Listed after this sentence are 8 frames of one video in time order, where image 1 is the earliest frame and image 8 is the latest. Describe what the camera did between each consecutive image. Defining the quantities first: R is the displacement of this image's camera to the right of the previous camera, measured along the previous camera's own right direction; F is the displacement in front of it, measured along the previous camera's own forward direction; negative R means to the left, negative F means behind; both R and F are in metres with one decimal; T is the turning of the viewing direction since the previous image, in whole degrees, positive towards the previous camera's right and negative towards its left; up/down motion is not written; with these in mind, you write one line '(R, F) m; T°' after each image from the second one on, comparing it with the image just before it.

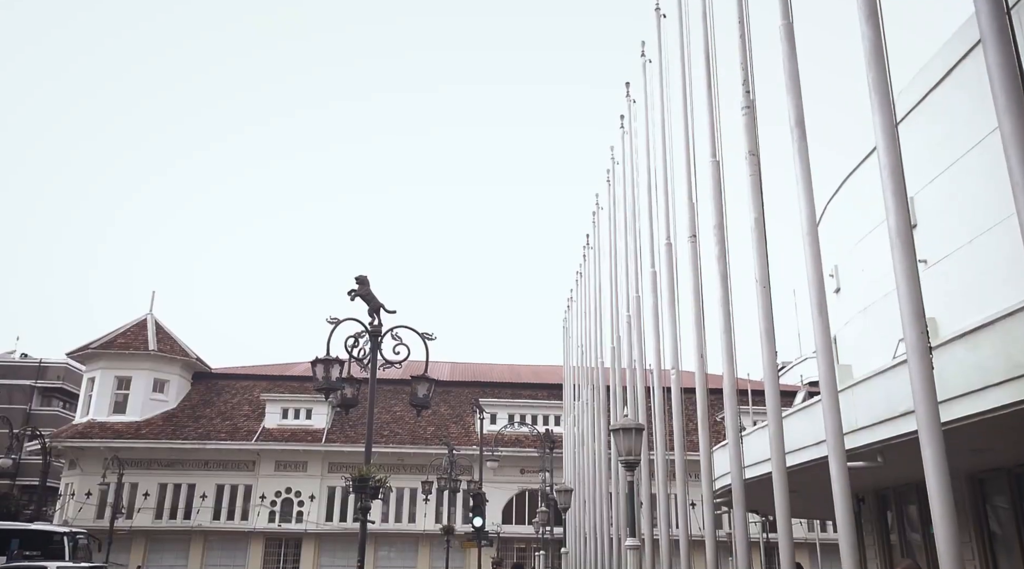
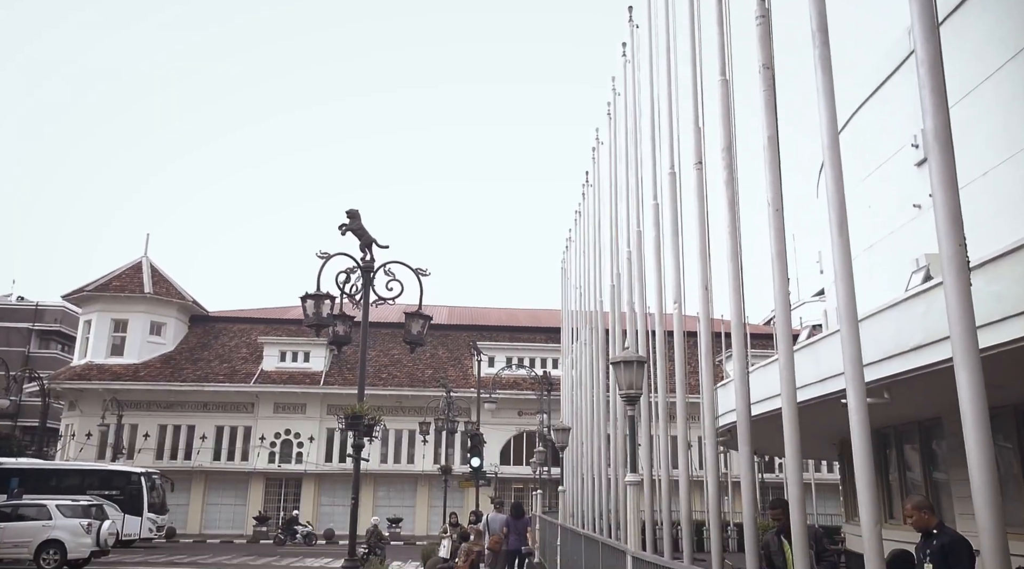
(0.0, +0.4) m; 0°
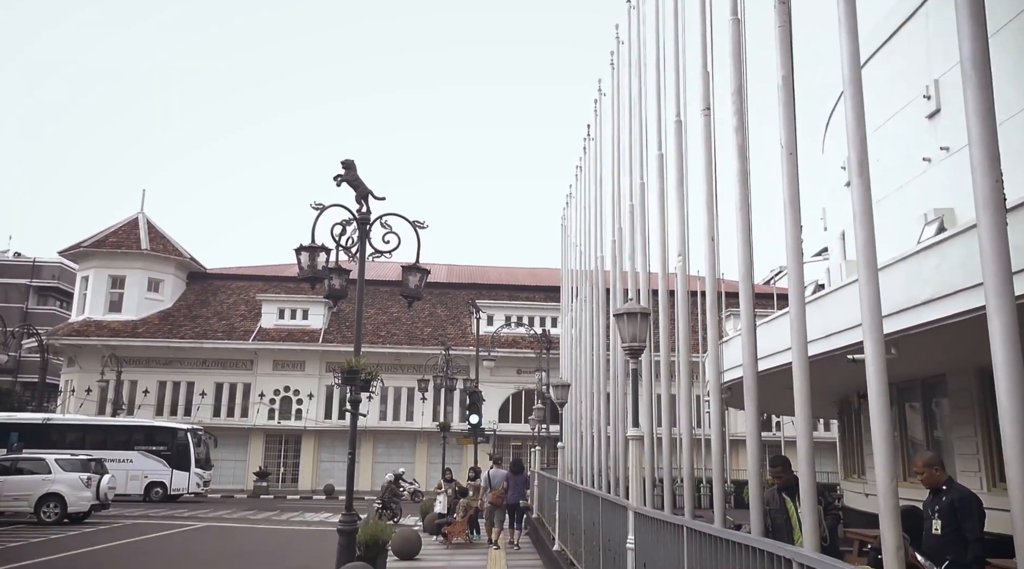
(0.0, +0.3) m; 0°
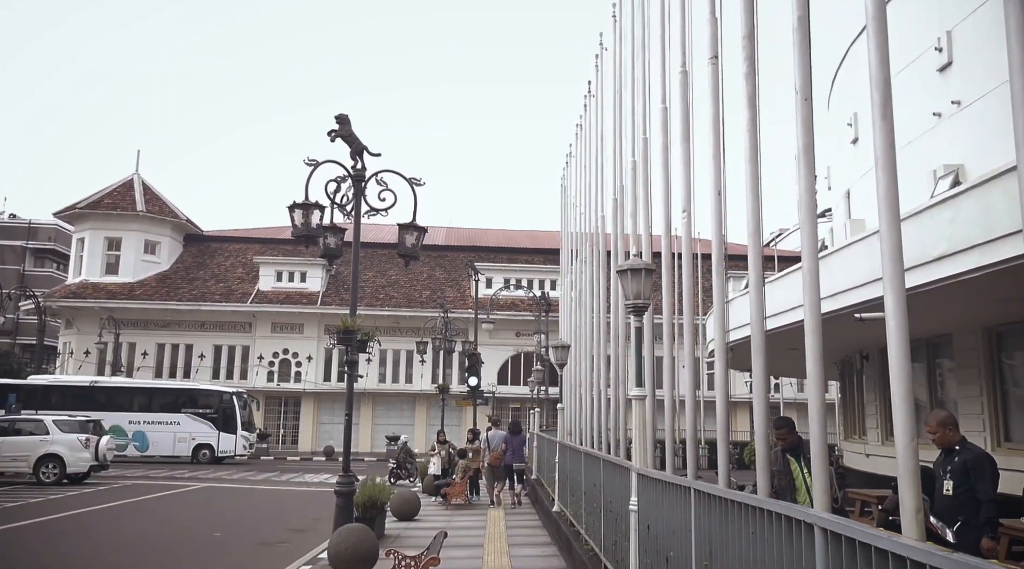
(0.0, +0.3) m; 0°
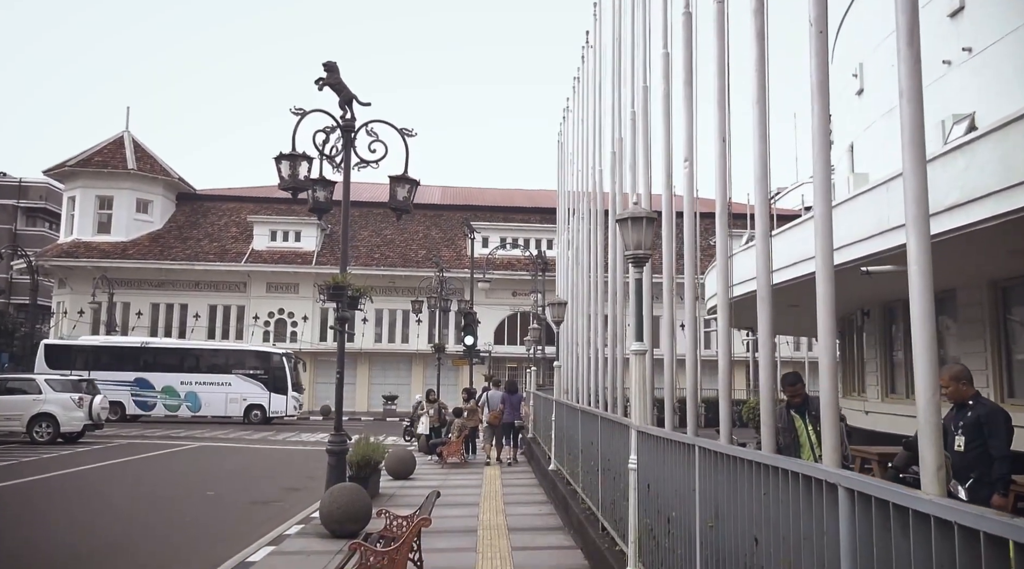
(0.0, +0.3) m; 0°
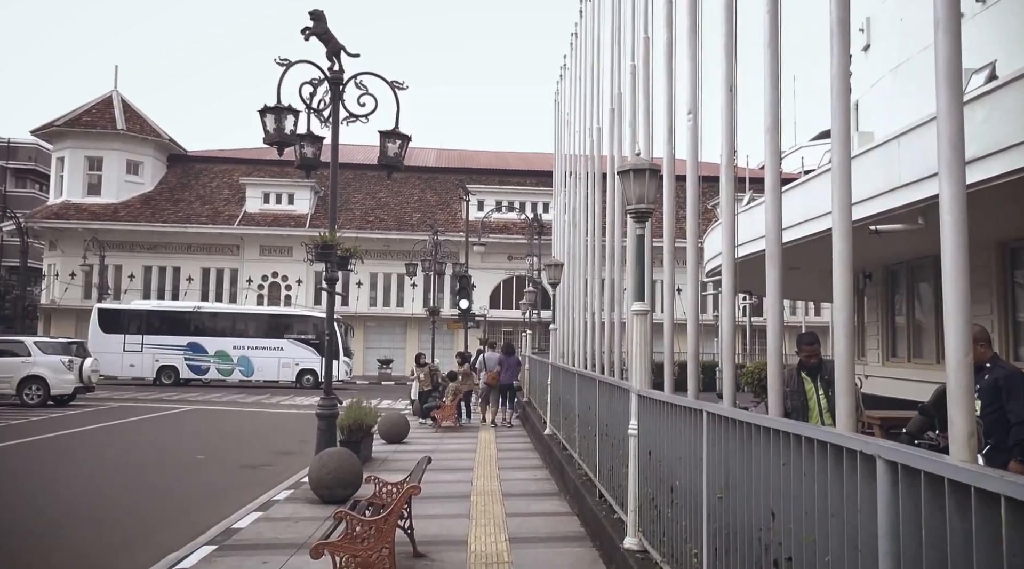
(0.0, +0.3) m; 0°
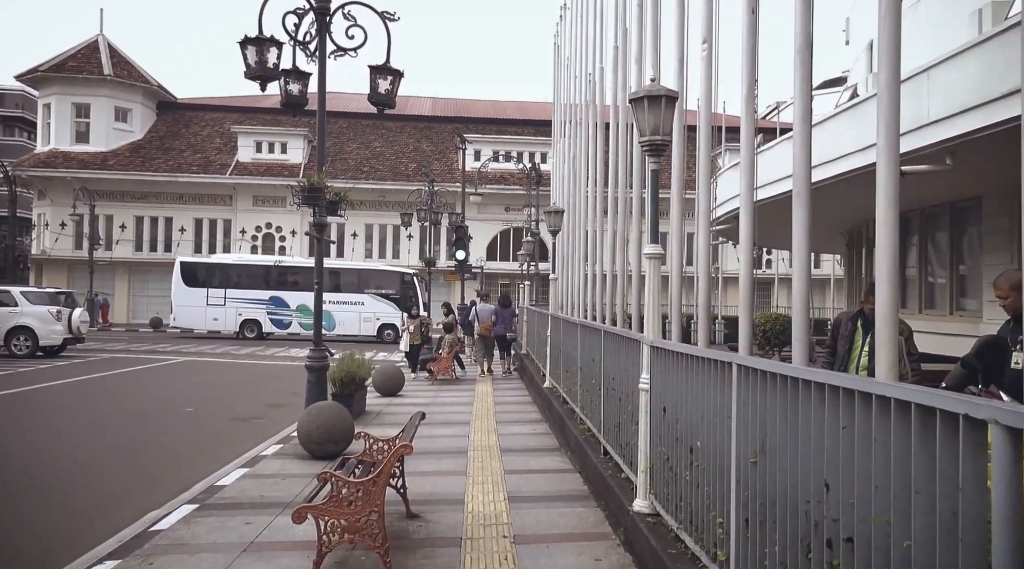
(0.0, +0.5) m; 0°
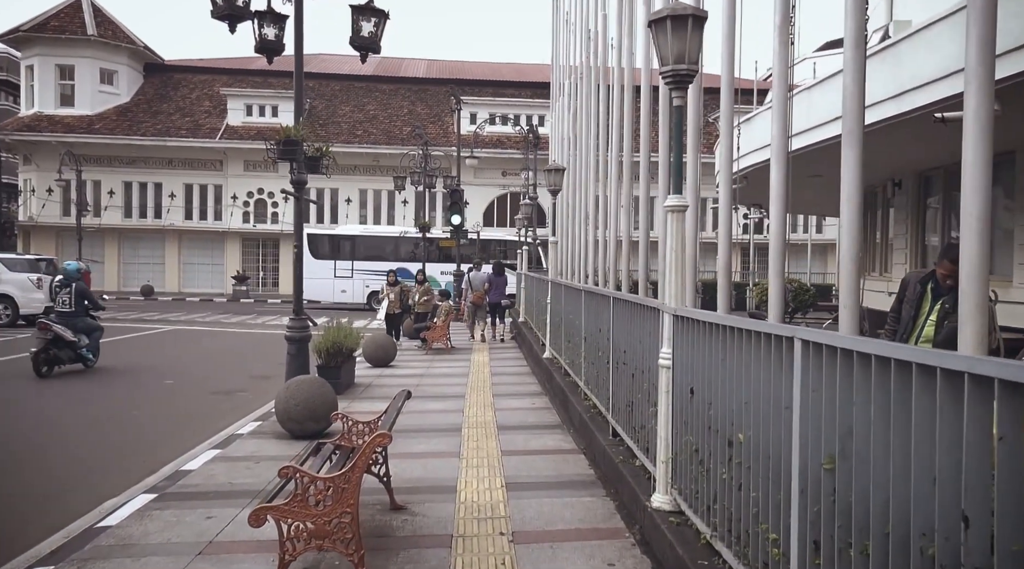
(0.0, +0.8) m; 0°
